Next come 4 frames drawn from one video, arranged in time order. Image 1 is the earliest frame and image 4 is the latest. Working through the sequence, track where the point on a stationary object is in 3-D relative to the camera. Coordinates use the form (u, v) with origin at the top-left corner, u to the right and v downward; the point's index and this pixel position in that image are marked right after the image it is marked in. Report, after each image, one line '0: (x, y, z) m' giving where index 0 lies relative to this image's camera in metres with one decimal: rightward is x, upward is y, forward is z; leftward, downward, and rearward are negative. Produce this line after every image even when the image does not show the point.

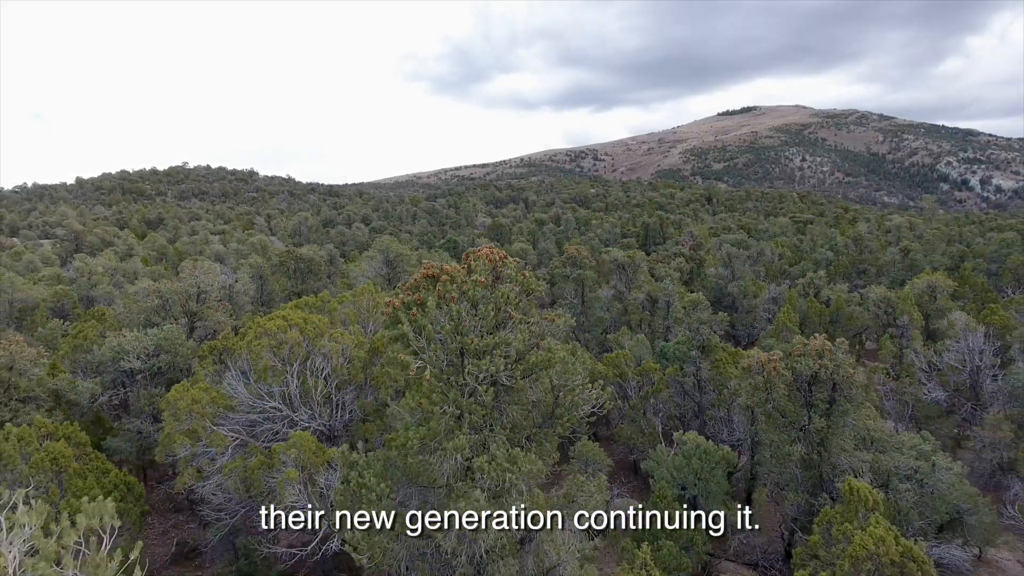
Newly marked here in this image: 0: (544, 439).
0: (+0.7, -2.9, +10.1) m
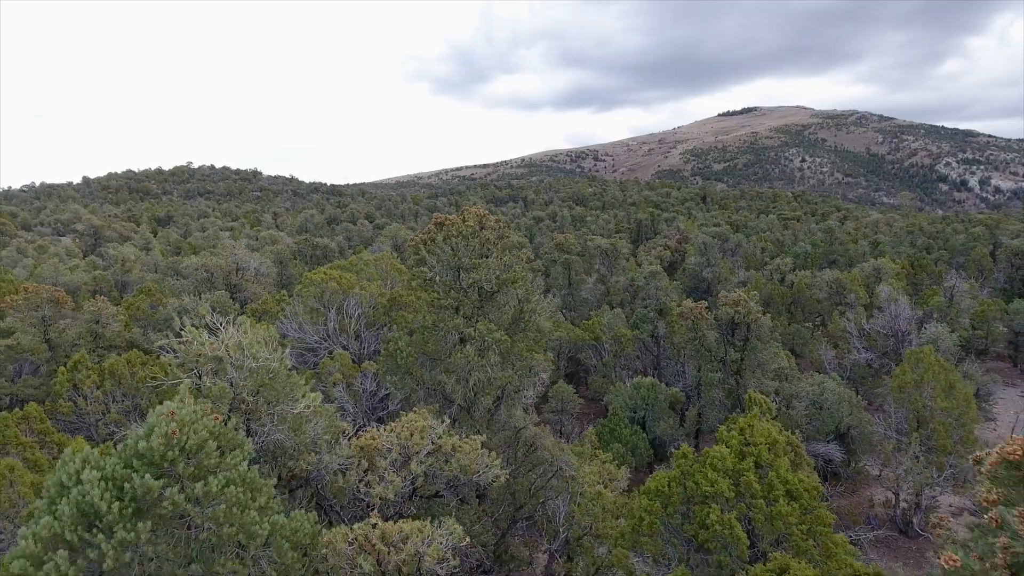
0: (+0.1, -1.3, +15.0) m
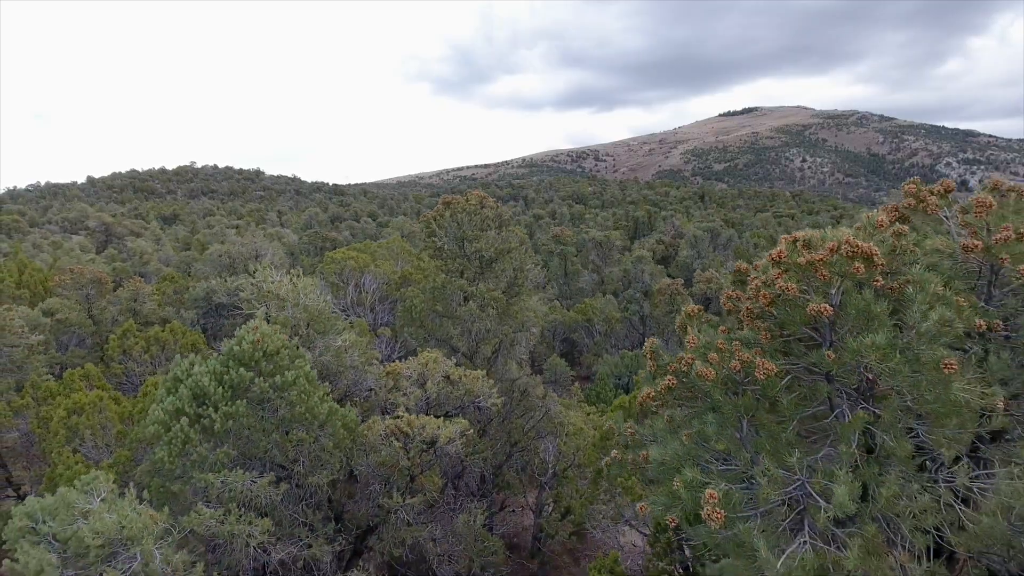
0: (0.0, -0.3, +17.7) m
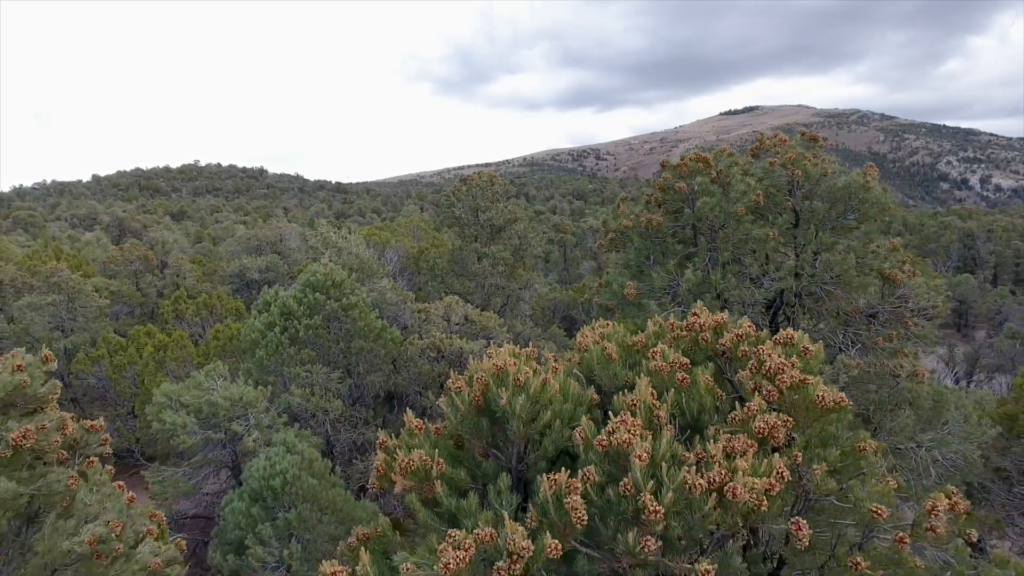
0: (+0.2, +1.1, +20.8) m
